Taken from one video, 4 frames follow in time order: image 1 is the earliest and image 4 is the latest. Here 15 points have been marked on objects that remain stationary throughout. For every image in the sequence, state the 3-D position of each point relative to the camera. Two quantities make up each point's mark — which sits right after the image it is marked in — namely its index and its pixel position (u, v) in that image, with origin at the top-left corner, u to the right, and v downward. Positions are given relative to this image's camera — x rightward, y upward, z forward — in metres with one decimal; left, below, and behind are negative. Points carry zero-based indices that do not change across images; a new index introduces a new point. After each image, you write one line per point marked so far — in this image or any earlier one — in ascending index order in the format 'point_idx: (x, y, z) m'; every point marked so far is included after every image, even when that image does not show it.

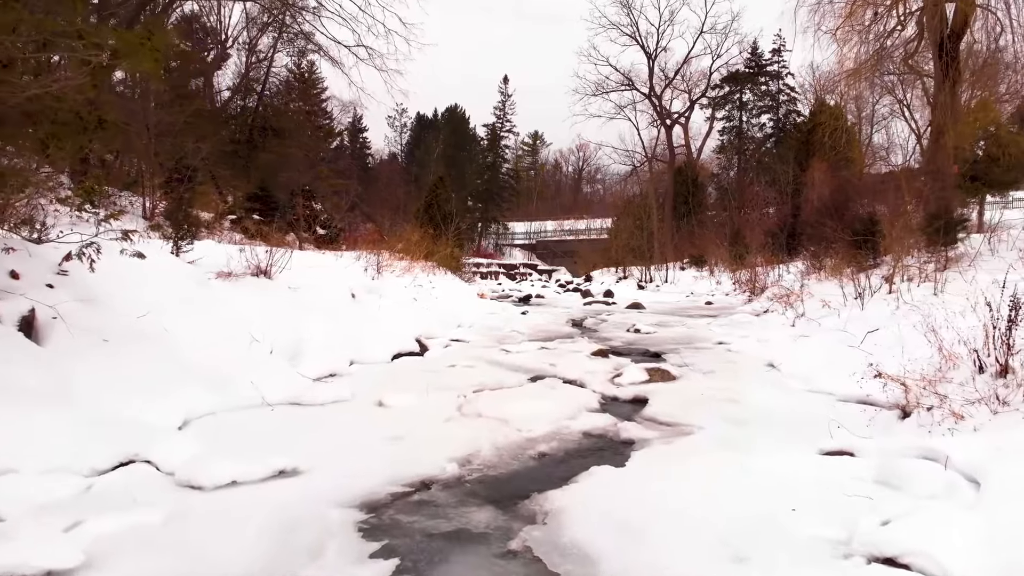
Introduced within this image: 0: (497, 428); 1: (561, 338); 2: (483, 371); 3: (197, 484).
0: (-0.1, -0.9, +3.5) m
1: (+0.7, -0.7, +7.7) m
2: (-0.3, -0.8, +5.2) m
3: (-1.6, -1.0, +2.6) m
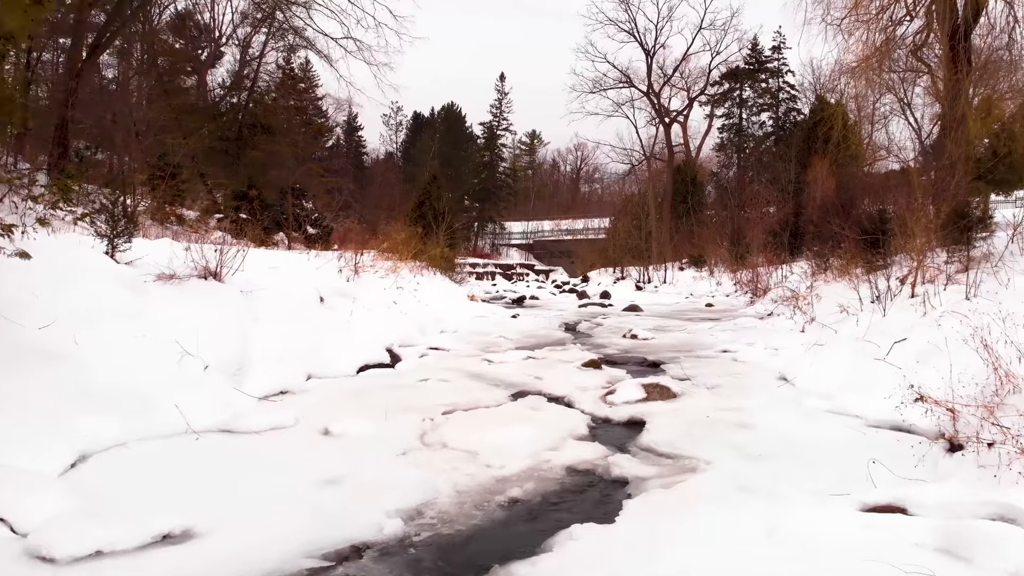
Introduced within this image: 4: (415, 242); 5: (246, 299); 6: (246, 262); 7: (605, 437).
0: (-0.3, -1.0, +2.9) m
1: (+0.5, -0.8, +7.1) m
2: (-0.5, -0.9, +4.6) m
3: (-1.8, -1.0, +2.0) m
4: (-2.7, +1.3, +14.3) m
5: (-2.5, -0.1, +4.9) m
6: (-3.0, +0.3, +5.7) m
7: (+0.6, -1.0, +3.5) m
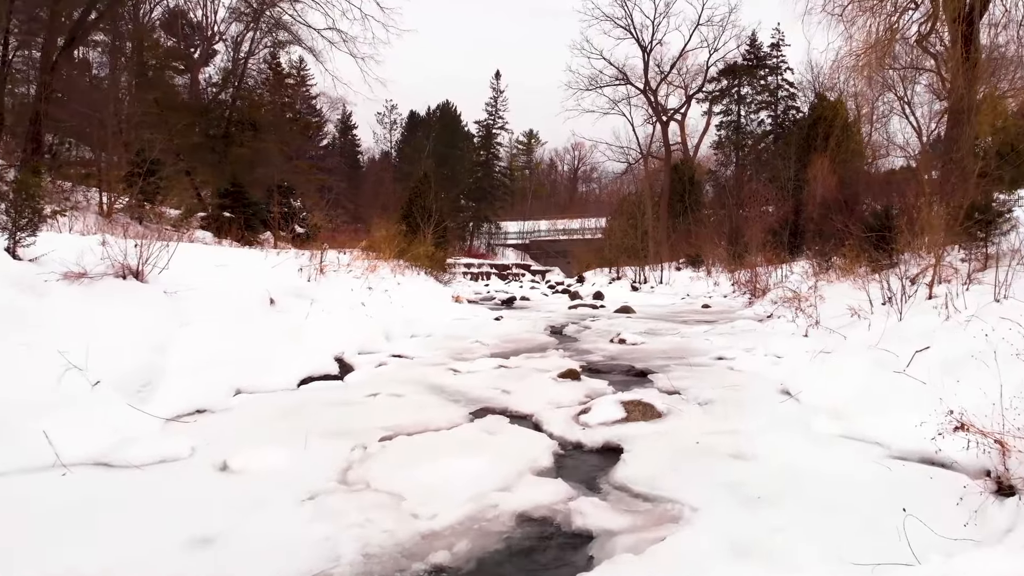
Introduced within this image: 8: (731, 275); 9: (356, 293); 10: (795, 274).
0: (-0.6, -1.0, +2.3) m
1: (+0.2, -0.8, +6.5) m
2: (-0.8, -0.9, +4.0) m
3: (-2.1, -1.0, +1.4) m
4: (-3.0, +1.2, +13.6) m
5: (-2.8, -0.1, +4.3) m
6: (-3.3, +0.3, +5.1) m
7: (+0.3, -1.0, +2.9) m
8: (+7.0, +0.4, +16.5) m
9: (-2.2, -0.1, +7.2) m
10: (+7.4, +0.4, +13.5) m
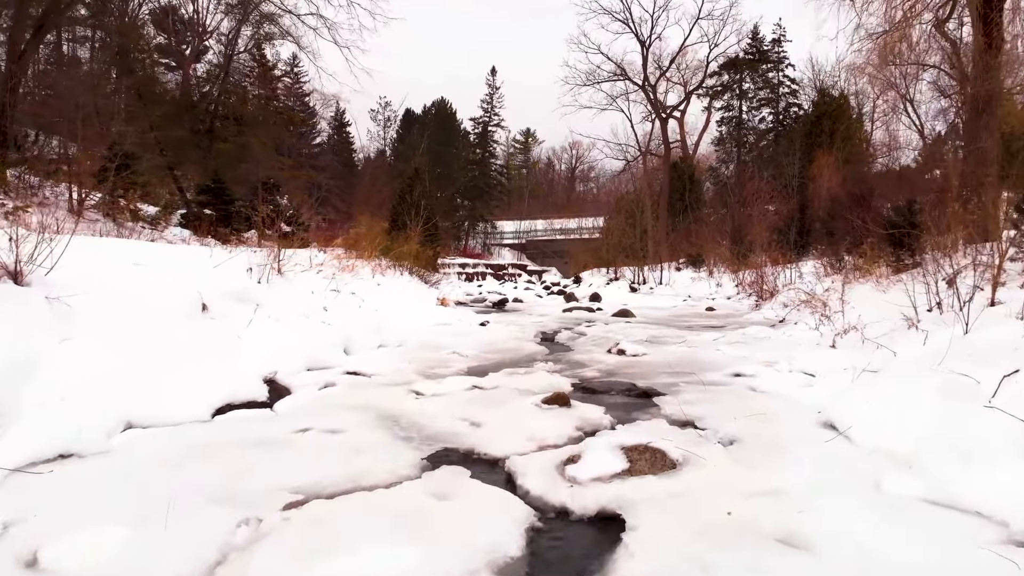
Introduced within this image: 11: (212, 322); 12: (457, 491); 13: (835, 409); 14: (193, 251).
0: (-0.8, -1.0, +1.4) m
1: (0.0, -0.8, +5.6) m
2: (-1.0, -0.9, +3.1) m
3: (-2.2, -1.1, +0.5) m
4: (-3.2, +1.2, +12.8) m
5: (-3.0, -0.1, +3.4) m
6: (-3.5, +0.3, +4.2) m
7: (+0.2, -1.0, +2.0) m
8: (+6.8, +0.4, +15.7) m
9: (-2.4, -0.1, +6.3) m
10: (+7.1, +0.3, +12.6) m
11: (-2.6, -0.3, +4.5) m
12: (-0.3, -0.9, +2.4) m
13: (+2.2, -0.8, +3.5) m
14: (-3.5, +0.4, +5.7) m
